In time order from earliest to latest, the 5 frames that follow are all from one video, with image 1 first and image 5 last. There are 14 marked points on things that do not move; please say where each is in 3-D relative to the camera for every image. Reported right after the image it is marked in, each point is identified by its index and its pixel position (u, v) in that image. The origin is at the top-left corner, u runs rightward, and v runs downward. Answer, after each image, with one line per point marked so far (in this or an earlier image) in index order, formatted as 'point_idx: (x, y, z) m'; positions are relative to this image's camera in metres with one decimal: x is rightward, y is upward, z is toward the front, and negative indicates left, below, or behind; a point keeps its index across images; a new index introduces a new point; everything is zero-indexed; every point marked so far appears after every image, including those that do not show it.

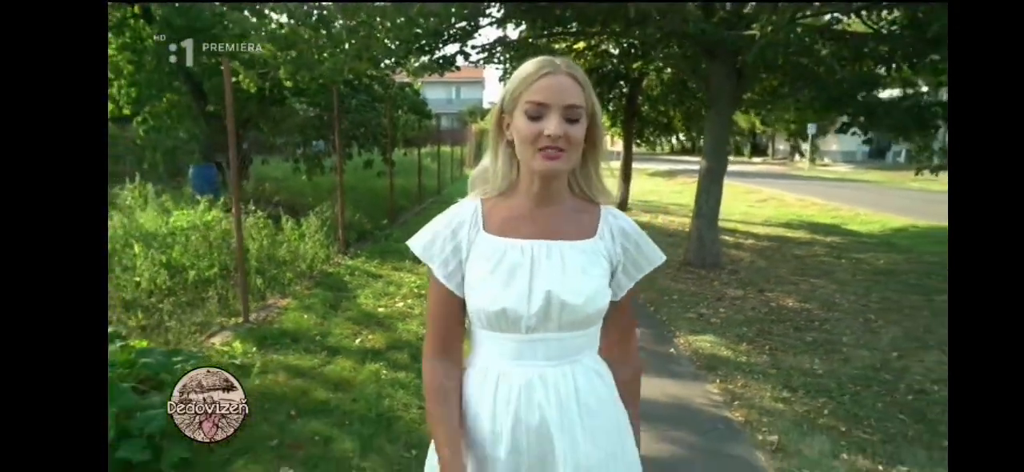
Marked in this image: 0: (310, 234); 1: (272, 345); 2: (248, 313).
0: (-2.0, 0.0, +8.4) m
1: (-1.5, -0.7, +5.3) m
2: (-2.0, -0.5, +6.2) m
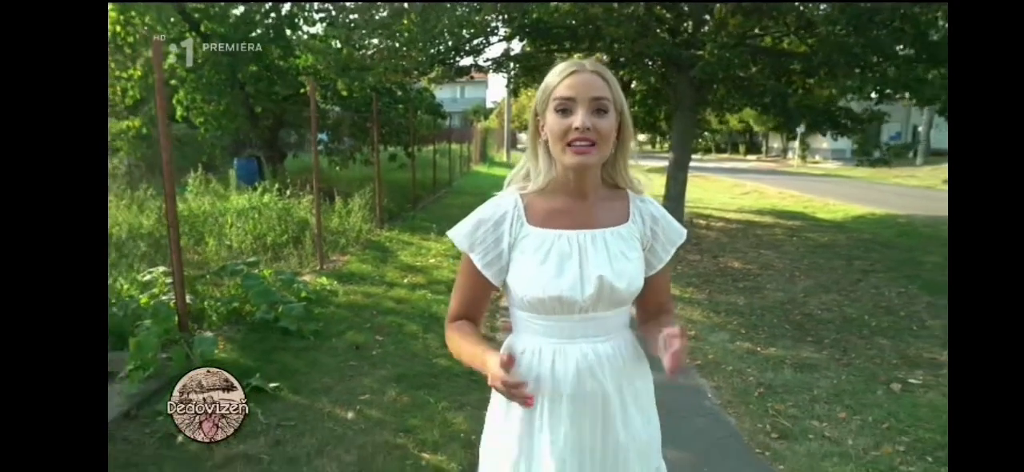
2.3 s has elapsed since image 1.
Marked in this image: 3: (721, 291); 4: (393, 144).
0: (-2.0, +0.3, +10.5) m
1: (-1.5, -0.4, +7.4) m
2: (-1.9, -0.2, +8.4) m
3: (+2.0, -0.5, +8.1) m
4: (-2.2, +1.6, +15.1) m
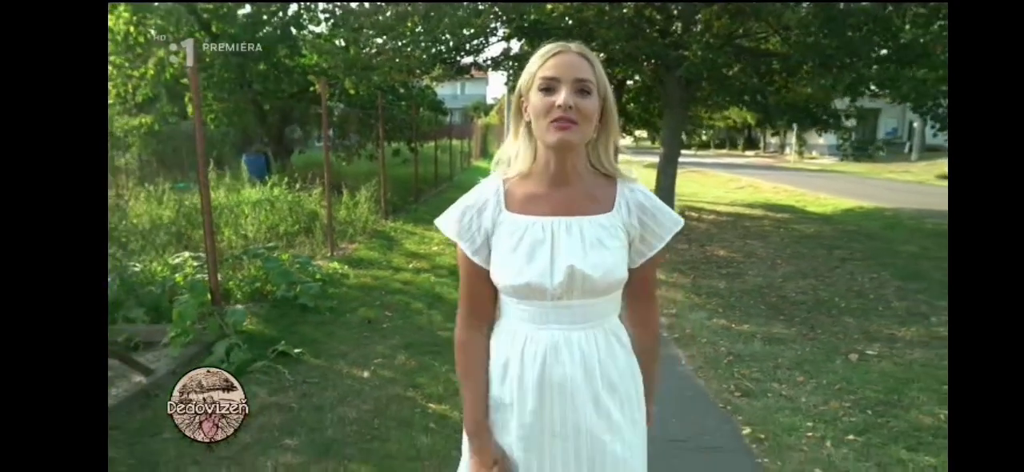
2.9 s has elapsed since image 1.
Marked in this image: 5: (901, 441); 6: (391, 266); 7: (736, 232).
0: (-2.0, +0.4, +11.1) m
1: (-1.5, -0.3, +8.0) m
2: (-1.9, -0.1, +9.0) m
3: (+2.0, -0.4, +8.7) m
4: (-2.2, +1.8, +15.7) m
5: (+1.9, -1.0, +4.1) m
6: (-1.2, -0.3, +8.0) m
7: (+3.5, +0.1, +13.1) m
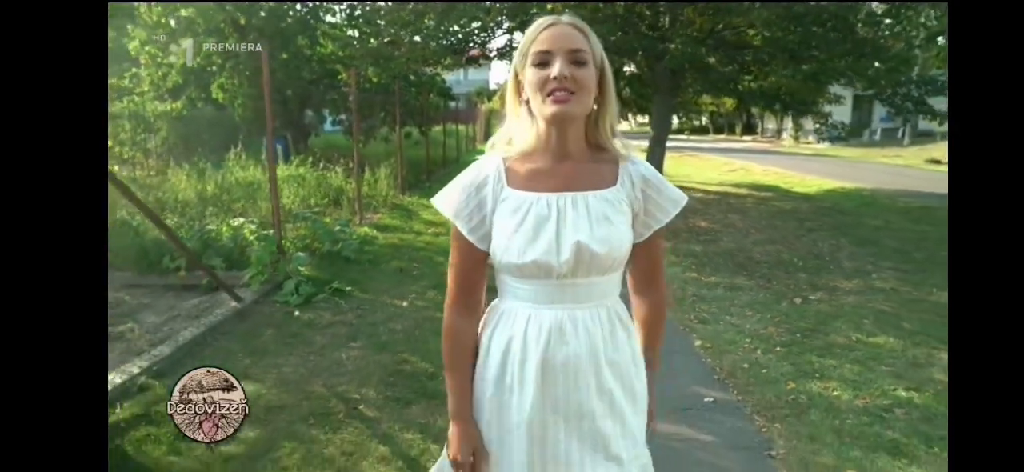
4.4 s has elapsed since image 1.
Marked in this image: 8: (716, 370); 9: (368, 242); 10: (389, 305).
0: (-1.9, +0.8, +12.4) m
1: (-1.4, +0.1, +9.3) m
2: (-1.9, +0.2, +10.2) m
3: (+2.1, -0.1, +10.0) m
4: (-2.1, +2.3, +16.9) m
5: (+2.0, -0.7, +5.4) m
6: (-1.1, +0.1, +9.3) m
7: (+3.6, +0.5, +14.4) m
8: (+1.2, -0.8, +4.9) m
9: (-1.4, -0.1, +8.2) m
10: (-0.9, -0.5, +5.9) m
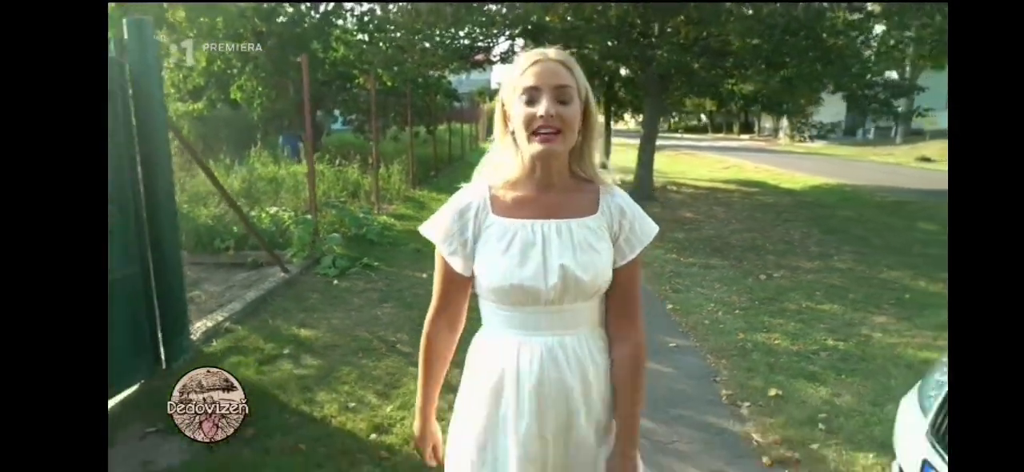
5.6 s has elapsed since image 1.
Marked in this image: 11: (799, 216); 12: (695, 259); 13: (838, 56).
0: (-1.9, +1.0, +13.5) m
1: (-1.4, +0.2, +10.4) m
2: (-1.8, +0.4, +11.3) m
3: (+2.1, +0.1, +11.1) m
4: (-2.1, +2.4, +18.0) m
5: (+2.0, -0.6, +6.5) m
6: (-1.1, +0.2, +10.4) m
7: (+3.6, +0.6, +15.4) m
8: (+1.2, -0.6, +6.0) m
9: (-1.4, +0.1, +9.3) m
10: (-0.8, -0.3, +7.0) m
11: (+4.5, +0.3, +13.2) m
12: (+1.9, -0.2, +8.9) m
13: (+4.7, +2.6, +11.9) m
